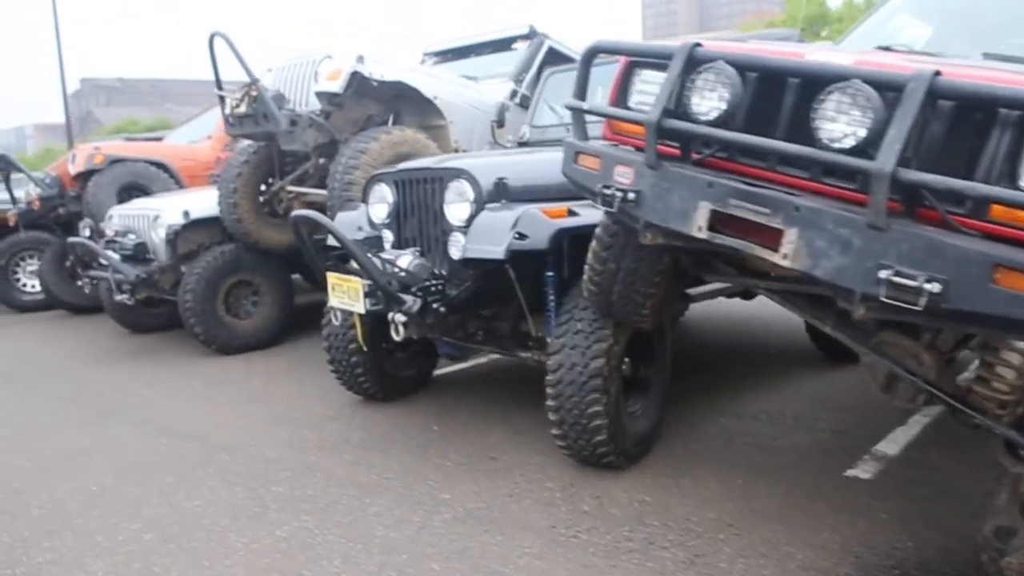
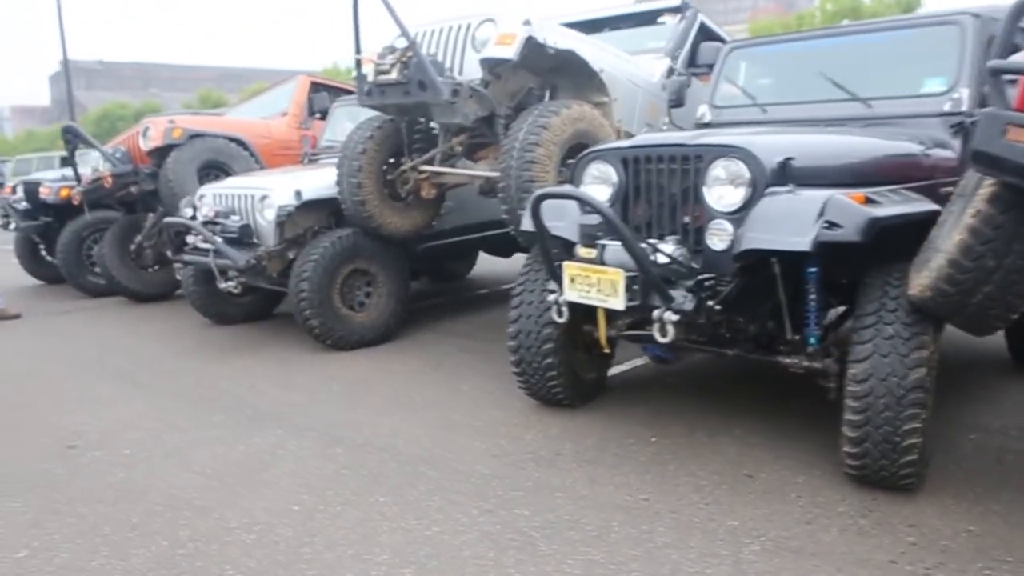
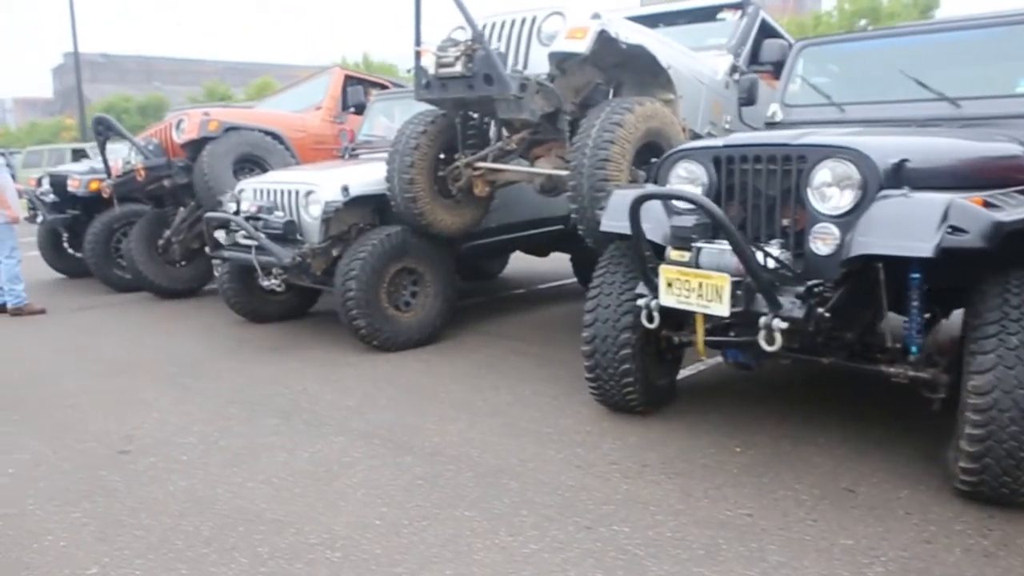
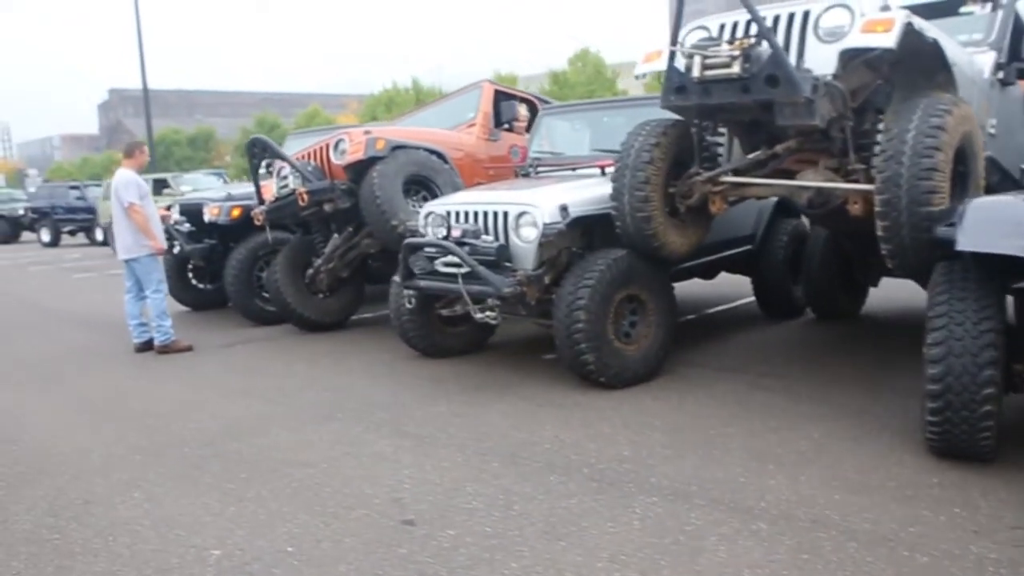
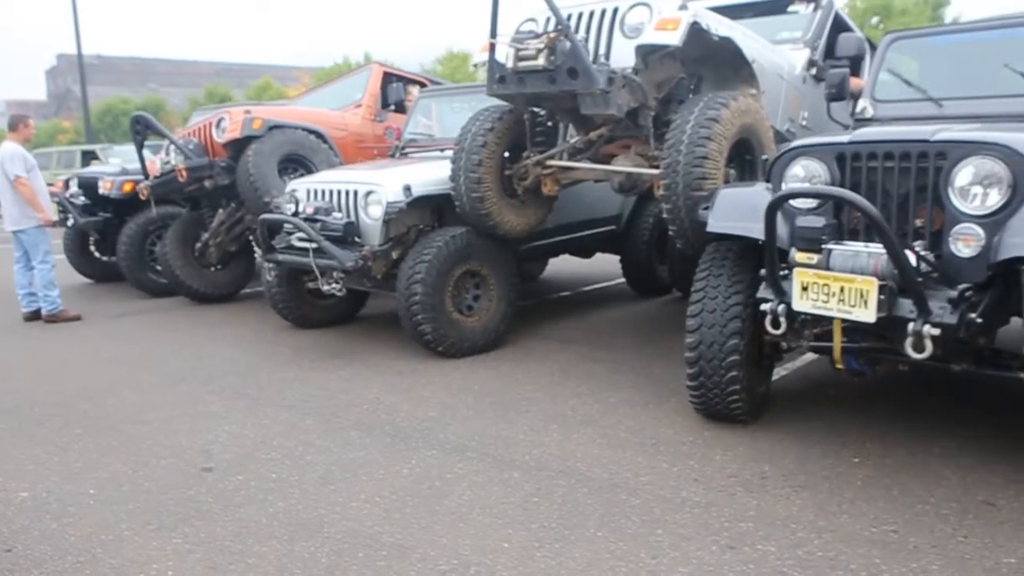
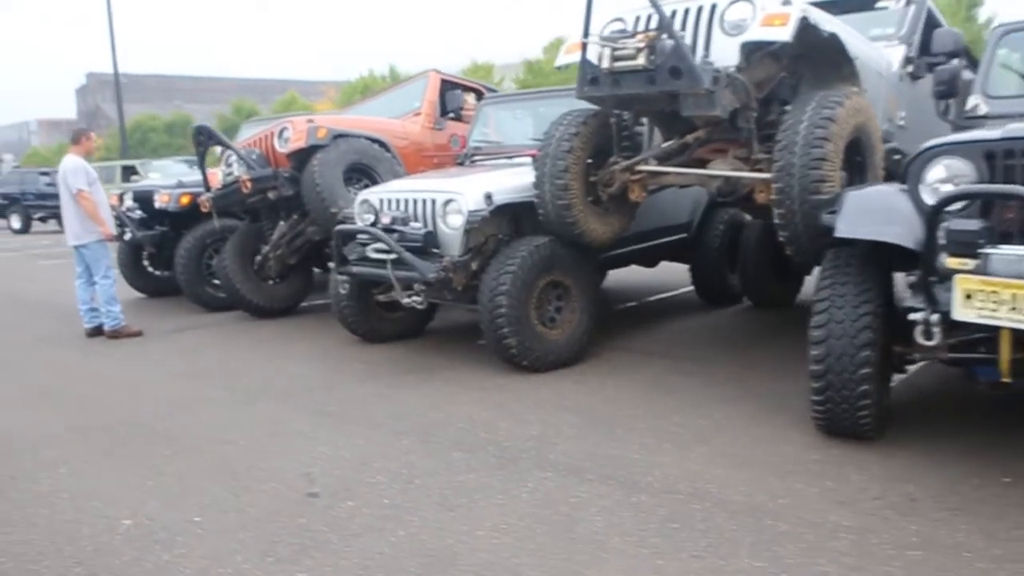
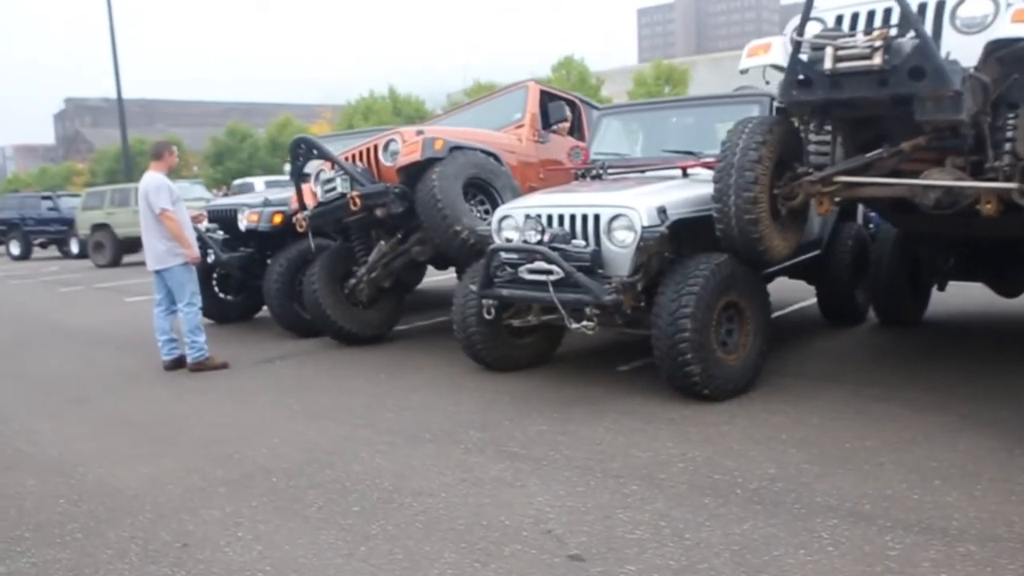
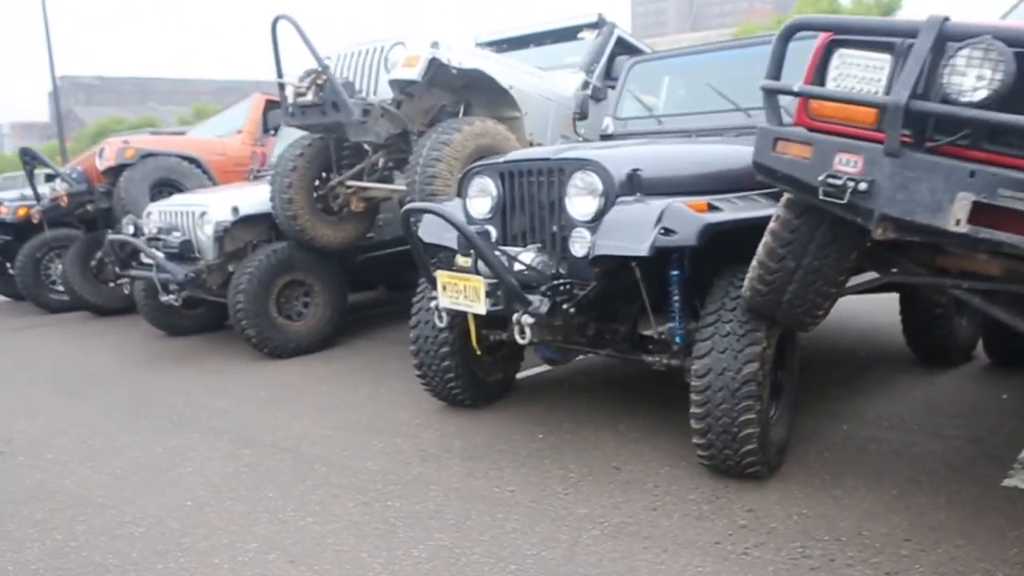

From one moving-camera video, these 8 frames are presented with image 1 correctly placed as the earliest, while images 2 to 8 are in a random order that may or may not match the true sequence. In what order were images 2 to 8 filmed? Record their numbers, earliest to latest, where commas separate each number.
8, 2, 3, 5, 6, 4, 7
